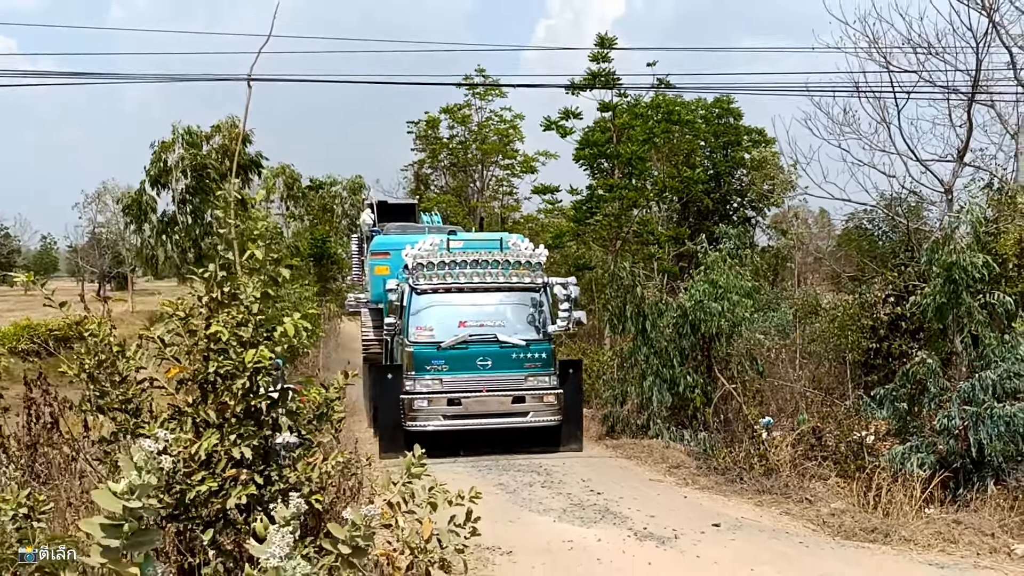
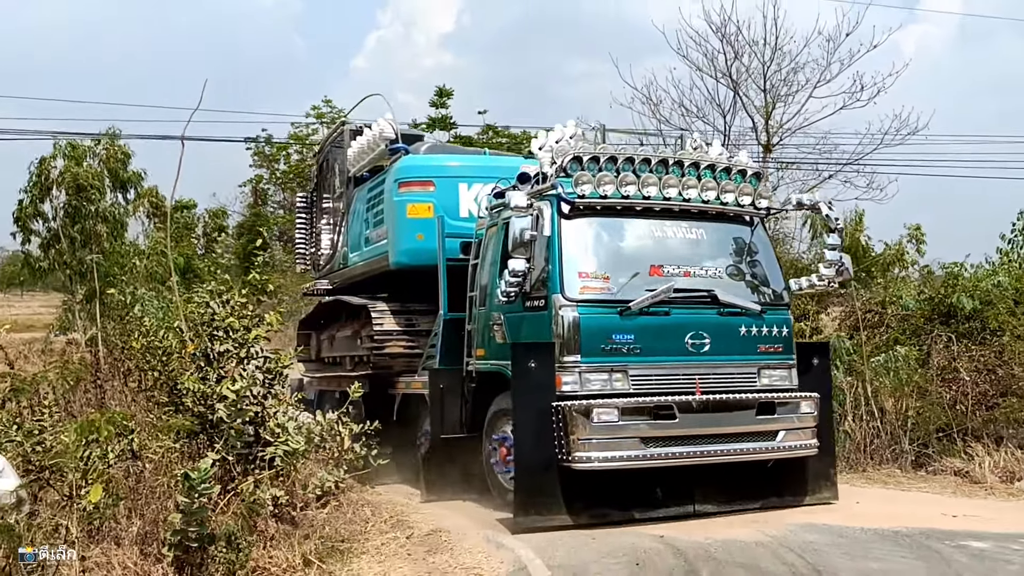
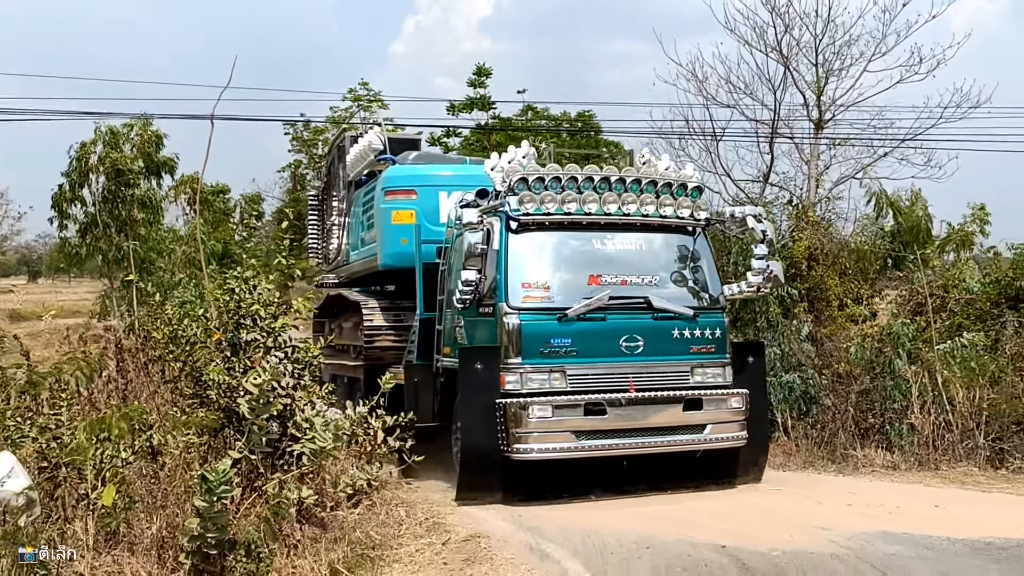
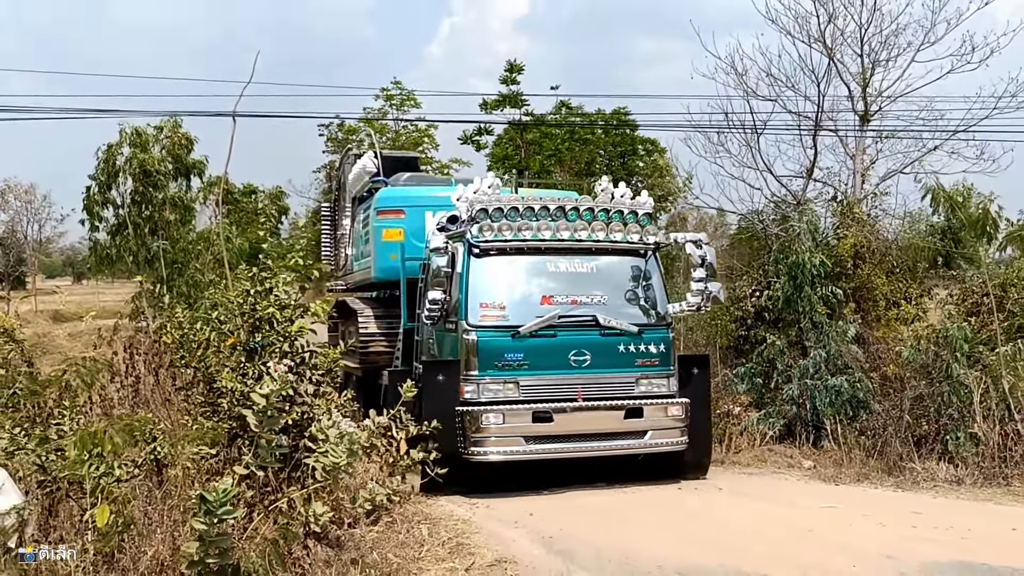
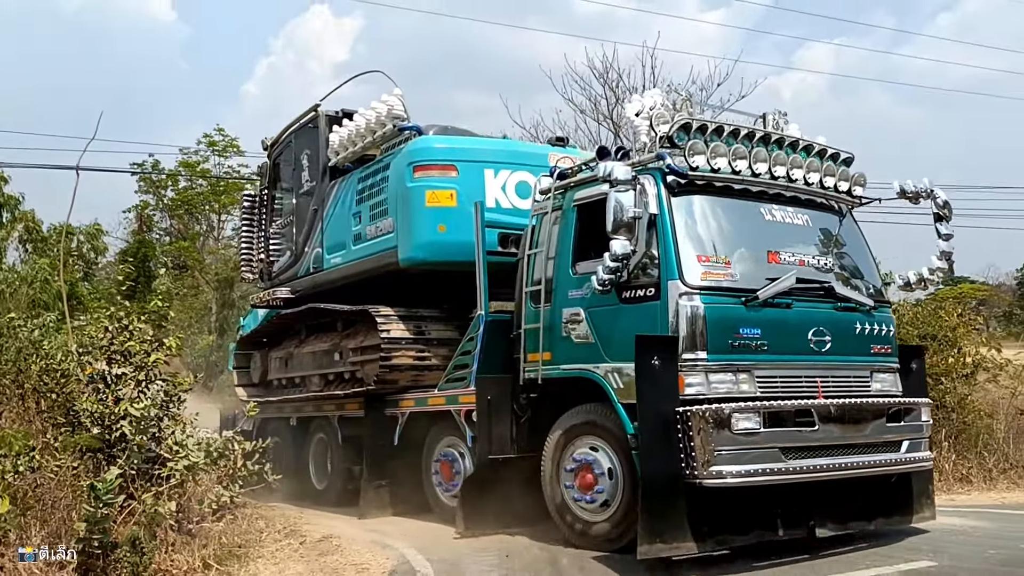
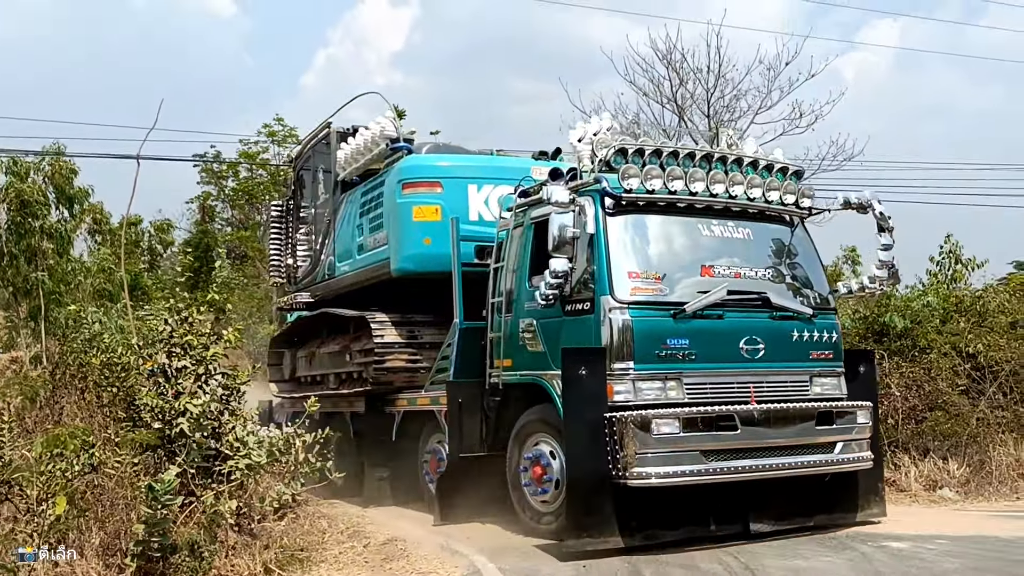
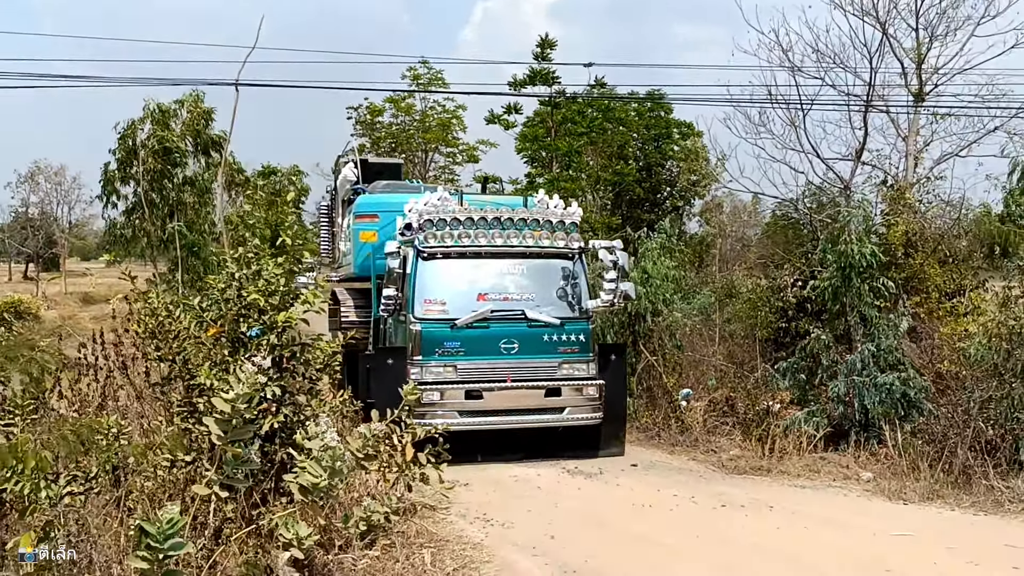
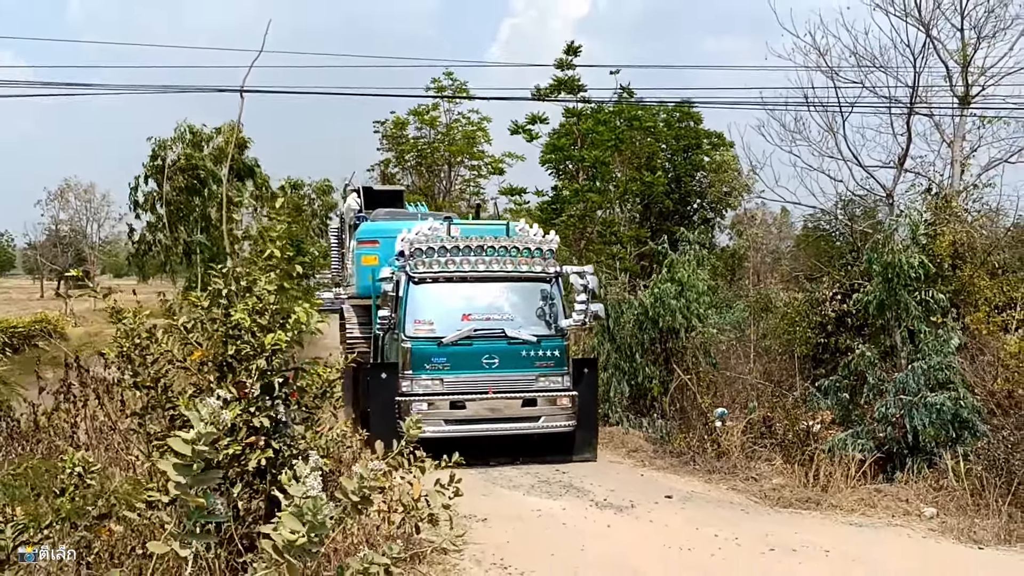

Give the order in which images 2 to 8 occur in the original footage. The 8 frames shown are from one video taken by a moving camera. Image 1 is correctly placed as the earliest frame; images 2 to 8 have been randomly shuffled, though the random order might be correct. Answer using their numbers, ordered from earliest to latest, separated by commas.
8, 7, 4, 3, 2, 6, 5
